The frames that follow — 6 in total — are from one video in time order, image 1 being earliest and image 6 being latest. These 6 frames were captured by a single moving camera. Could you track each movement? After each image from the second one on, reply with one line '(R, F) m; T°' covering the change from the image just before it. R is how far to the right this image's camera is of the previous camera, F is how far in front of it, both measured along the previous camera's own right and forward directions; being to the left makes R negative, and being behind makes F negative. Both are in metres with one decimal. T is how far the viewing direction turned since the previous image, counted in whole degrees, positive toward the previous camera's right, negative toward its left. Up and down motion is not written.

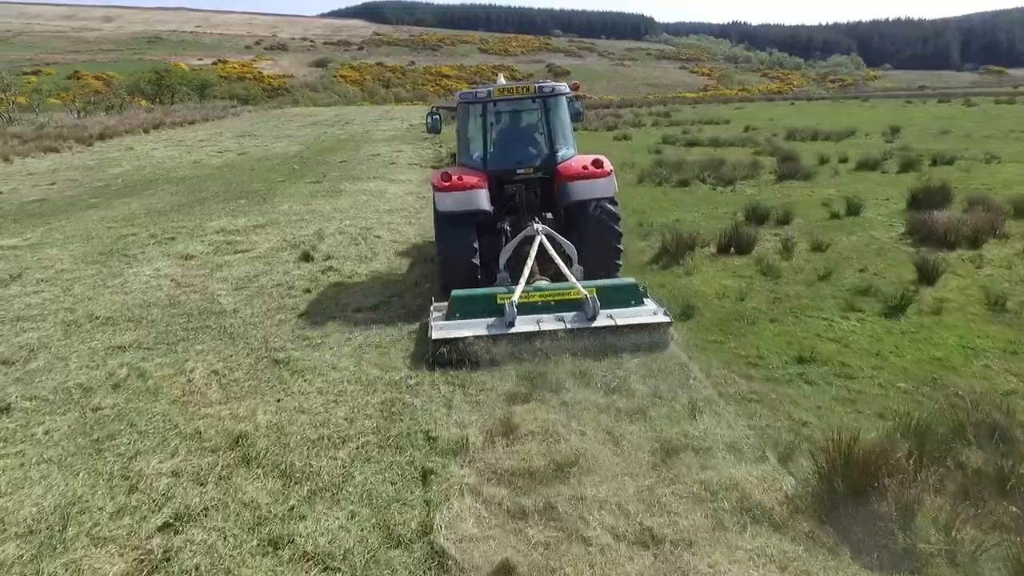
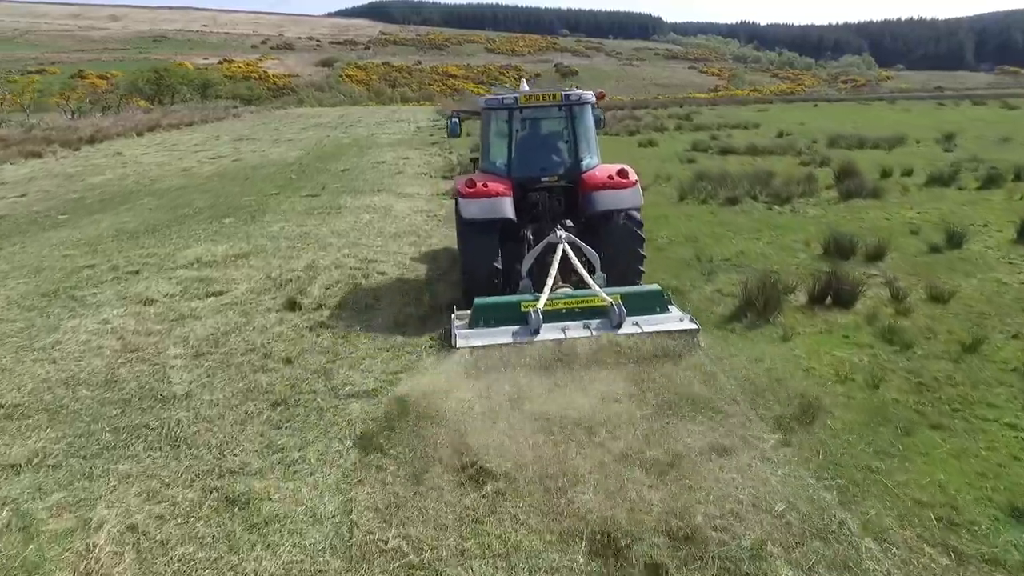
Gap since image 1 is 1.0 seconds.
(-0.3, +1.5) m; 0°
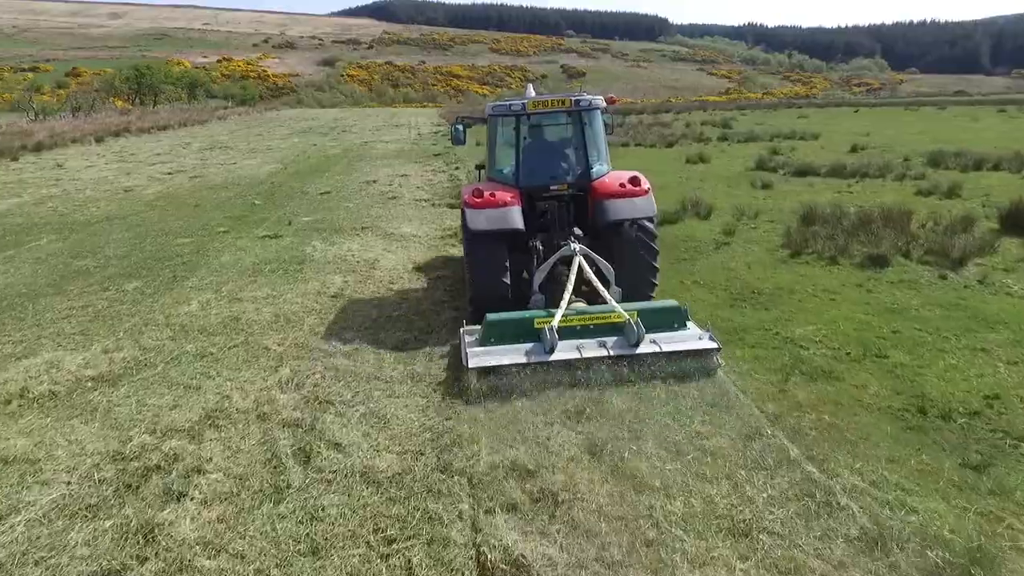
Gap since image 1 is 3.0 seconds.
(-0.4, +3.4) m; 0°
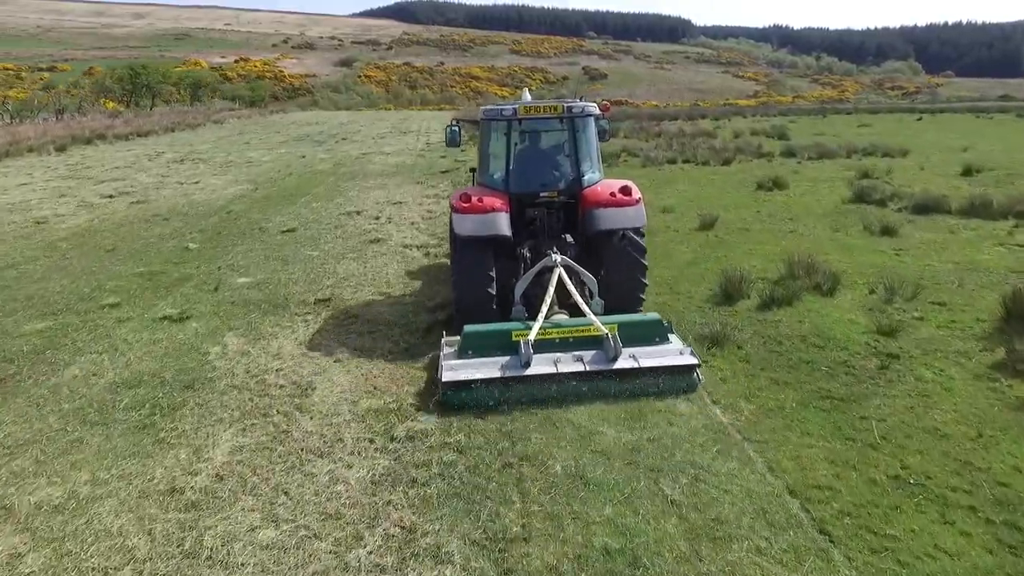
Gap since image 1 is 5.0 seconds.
(-0.1, +3.3) m; -2°
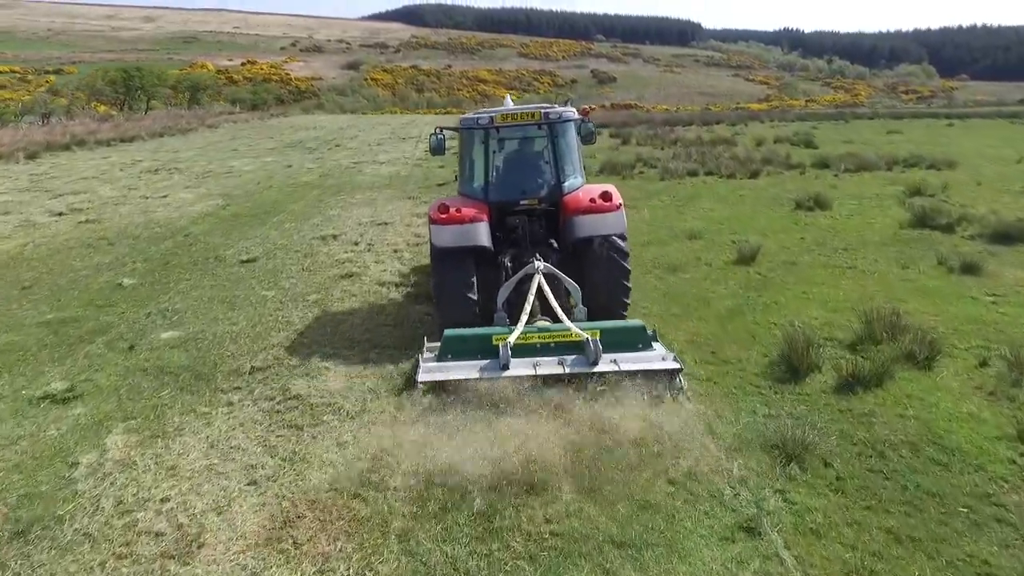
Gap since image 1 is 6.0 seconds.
(+0.1, +1.6) m; -1°
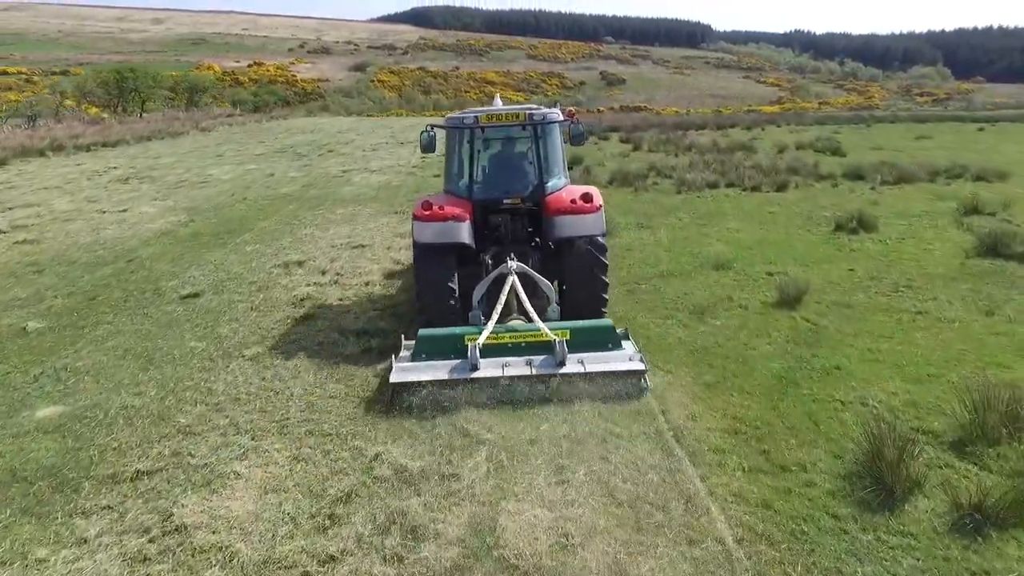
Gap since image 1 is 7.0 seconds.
(+0.2, +1.4) m; -1°
